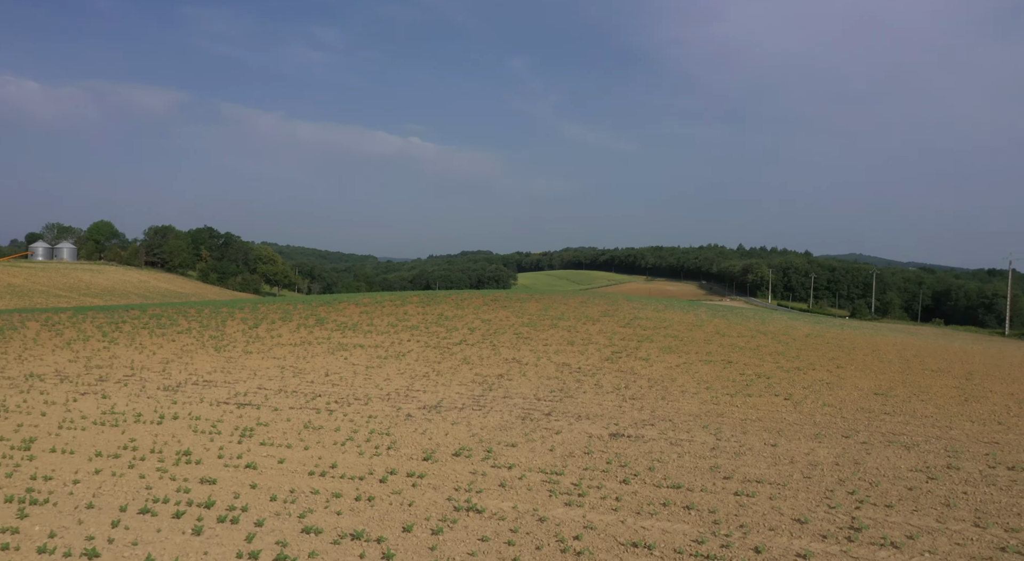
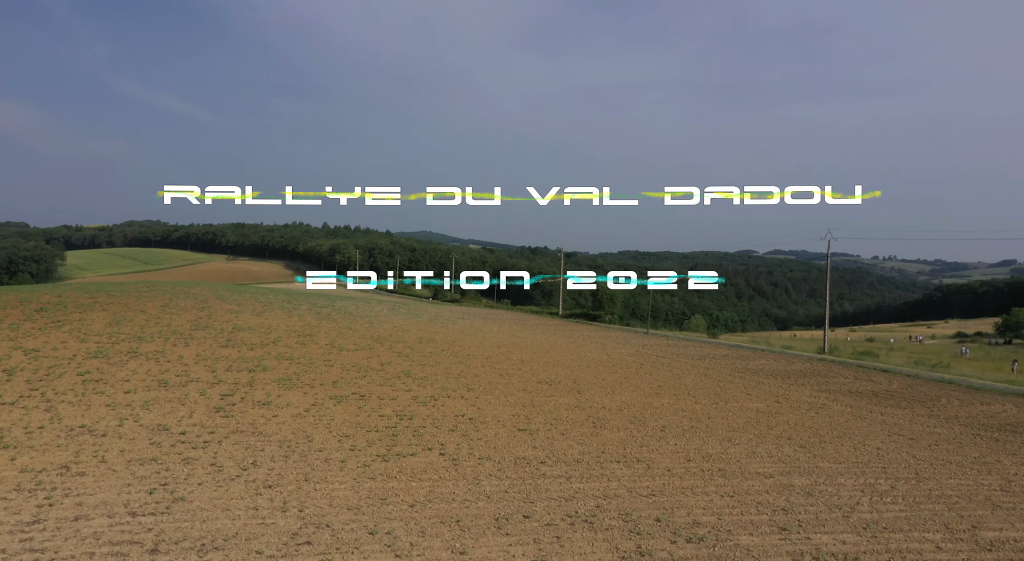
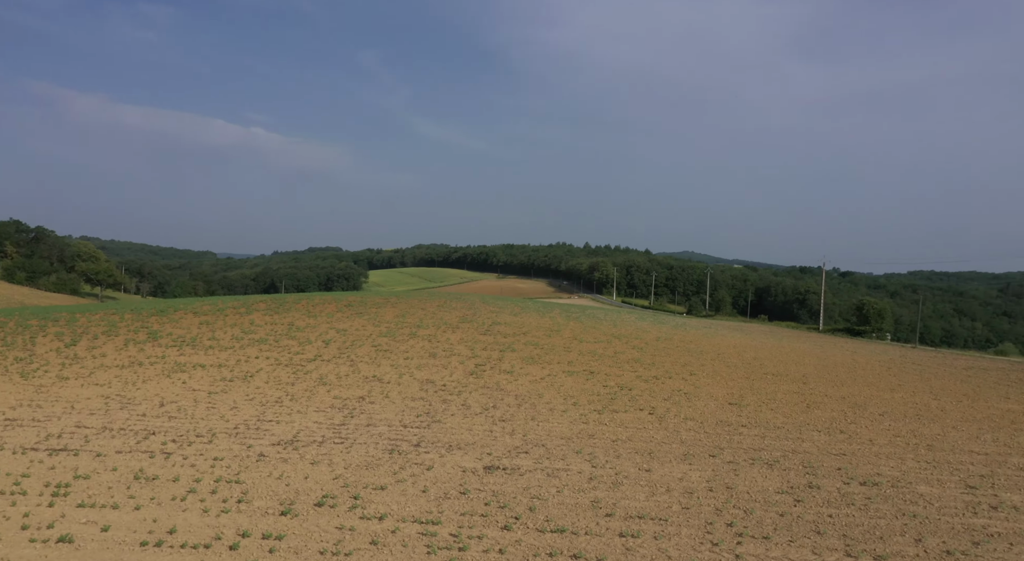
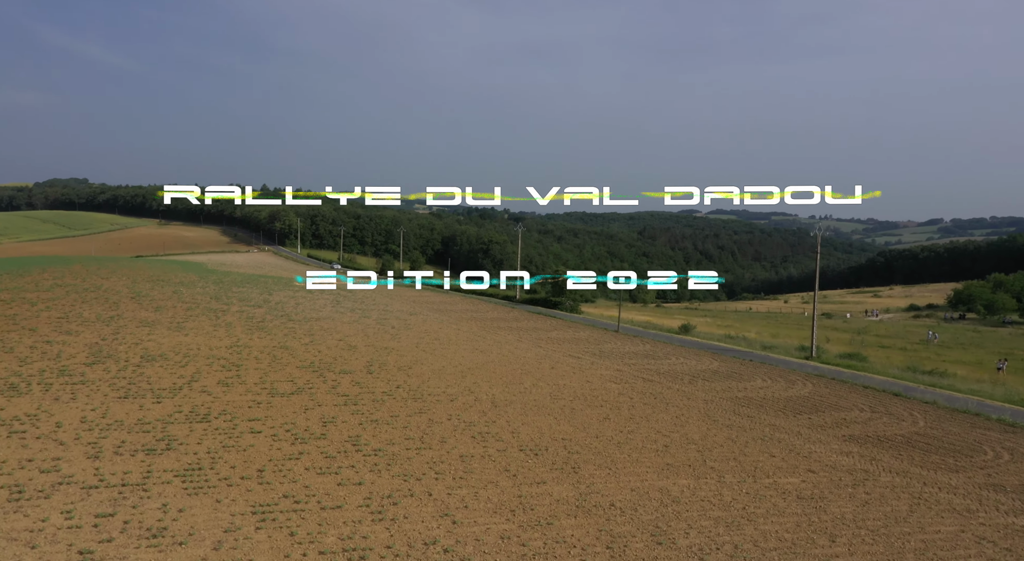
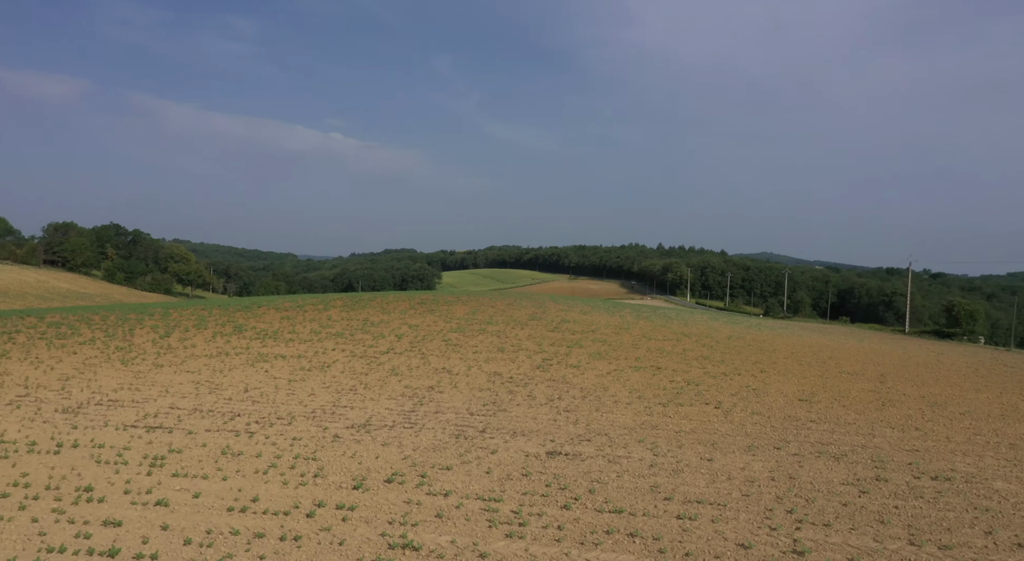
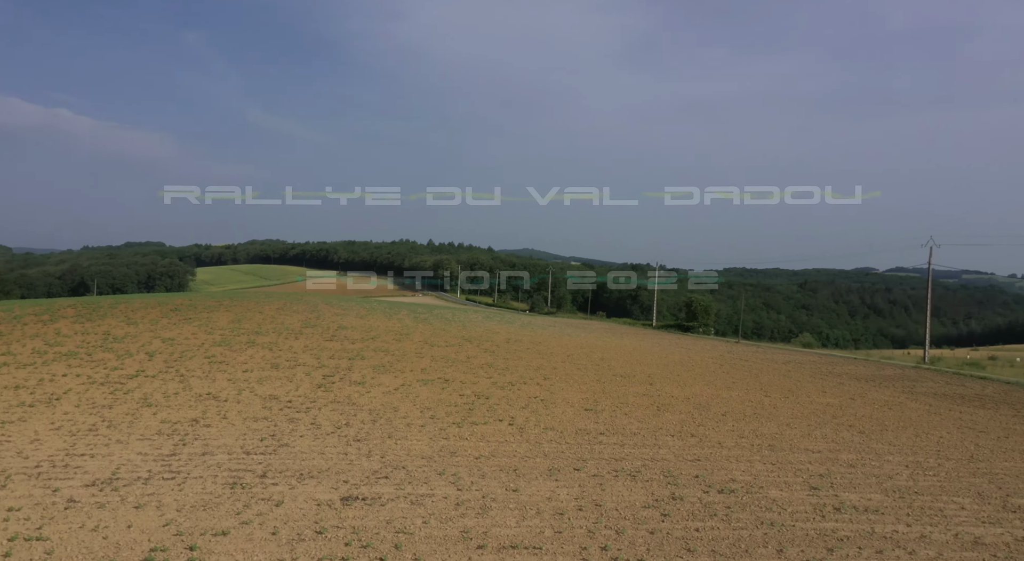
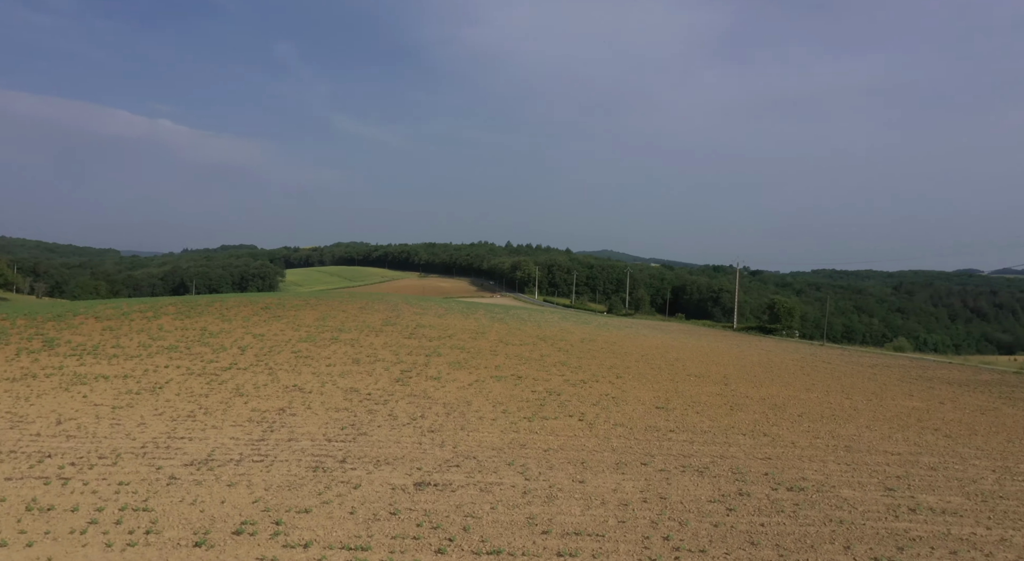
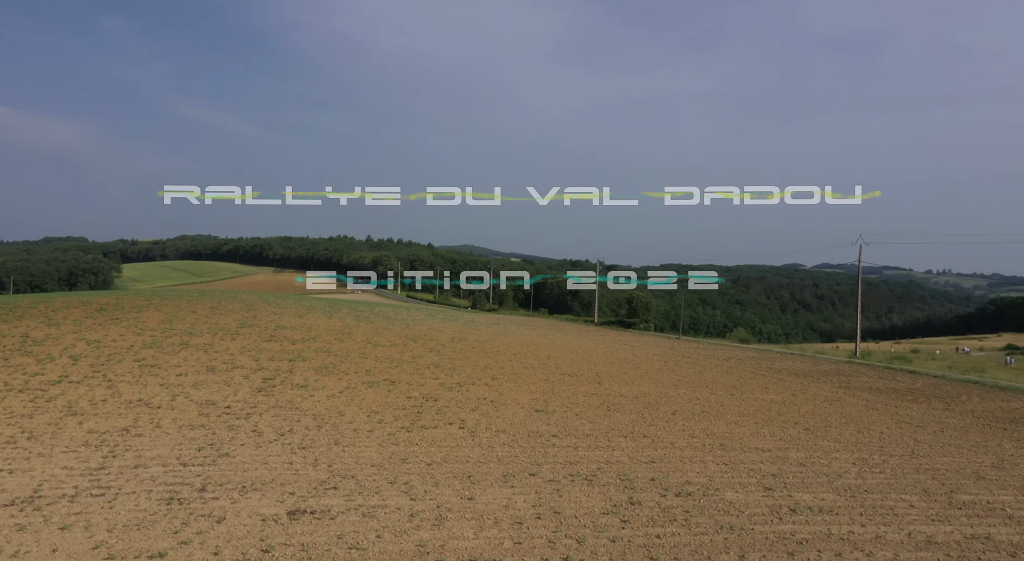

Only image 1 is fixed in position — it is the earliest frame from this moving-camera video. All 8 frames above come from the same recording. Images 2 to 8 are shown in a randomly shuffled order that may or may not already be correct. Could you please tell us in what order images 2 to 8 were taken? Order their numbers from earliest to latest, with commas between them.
5, 3, 7, 6, 8, 2, 4
